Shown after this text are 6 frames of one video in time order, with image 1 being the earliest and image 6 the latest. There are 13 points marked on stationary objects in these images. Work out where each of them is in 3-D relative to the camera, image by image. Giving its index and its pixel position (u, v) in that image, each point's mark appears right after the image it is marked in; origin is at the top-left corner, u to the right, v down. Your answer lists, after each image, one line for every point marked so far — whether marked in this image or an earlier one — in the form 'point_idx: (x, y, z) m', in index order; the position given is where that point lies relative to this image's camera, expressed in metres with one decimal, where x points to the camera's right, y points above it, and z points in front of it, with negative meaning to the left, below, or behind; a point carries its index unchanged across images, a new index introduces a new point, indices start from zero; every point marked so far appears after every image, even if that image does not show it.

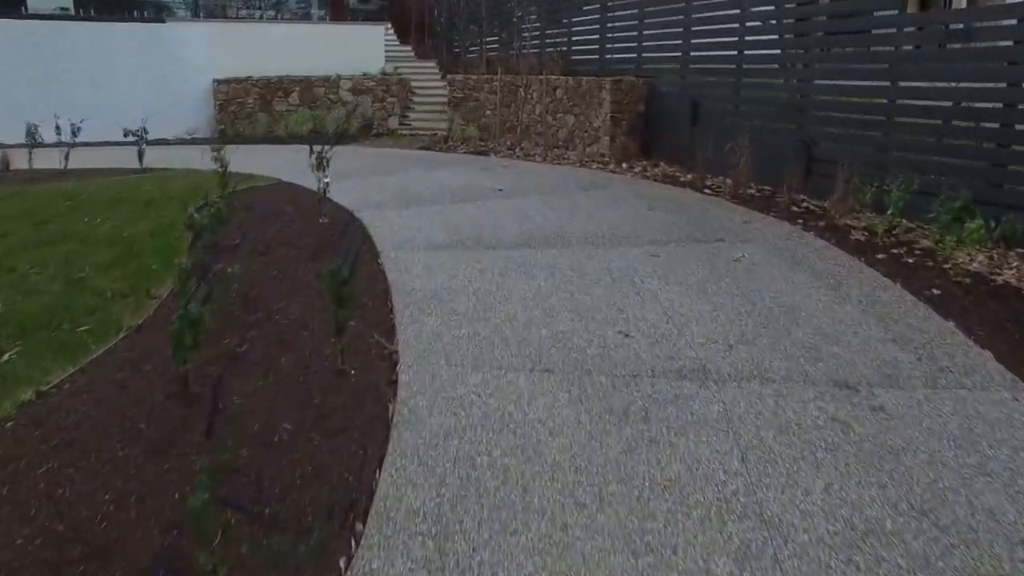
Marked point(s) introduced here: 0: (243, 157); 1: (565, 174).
0: (-3.7, +1.8, +10.6) m
1: (+0.6, +1.2, +8.8) m
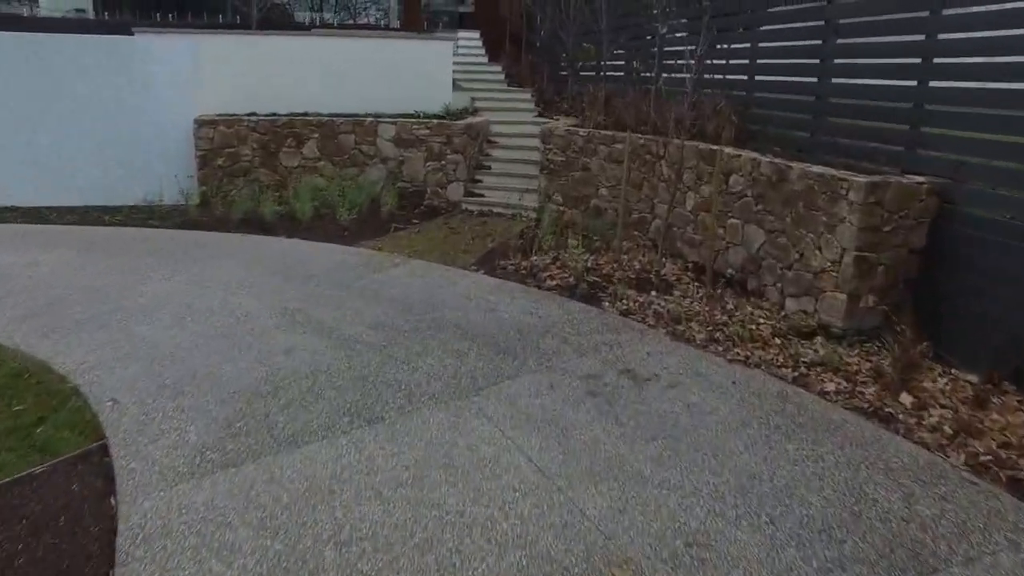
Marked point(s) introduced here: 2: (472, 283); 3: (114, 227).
0: (-2.7, 0.0, +6.0) m
1: (+1.2, -0.8, +3.6) m
2: (-0.3, 0.0, +6.1) m
3: (-3.9, +0.6, +7.7) m
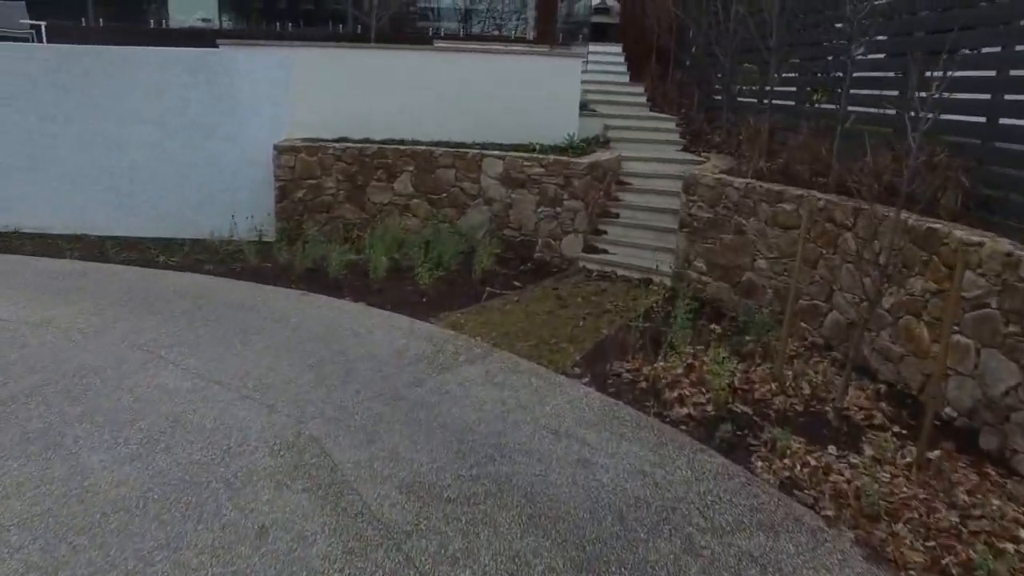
0: (-2.1, -0.5, +4.7) m
1: (+1.3, -1.5, +1.7) m
2: (+0.3, -0.6, +4.4) m
3: (-2.9, +0.2, +6.6) m
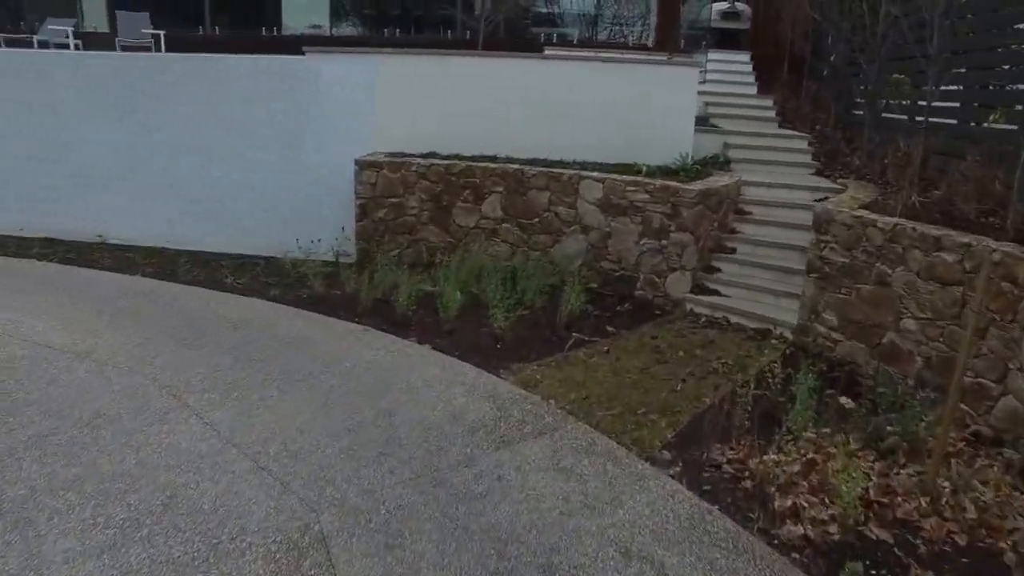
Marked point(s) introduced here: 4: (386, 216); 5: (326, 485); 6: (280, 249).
0: (-1.7, -0.7, +4.1) m
1: (+1.1, -1.8, +0.6) m
2: (+0.6, -1.0, +3.5) m
3: (-2.2, 0.0, +6.2) m
4: (-1.1, +0.7, +7.0) m
5: (-0.8, -0.9, +3.5) m
6: (-2.3, +0.4, +7.9) m
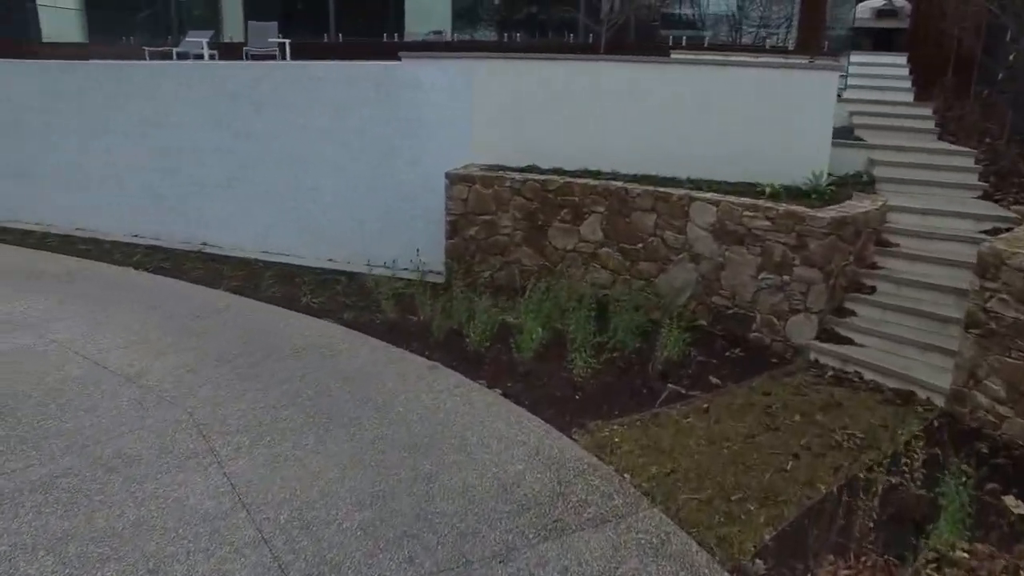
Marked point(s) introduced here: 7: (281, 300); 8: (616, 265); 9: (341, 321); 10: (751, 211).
0: (-1.4, -0.8, +3.7) m
1: (+0.7, -2.1, -0.3) m
2: (+0.7, -1.2, +2.6) m
3: (-1.6, -0.2, +5.8) m
4: (-0.3, +0.4, +6.4) m
5: (-0.7, -1.1, +3.0) m
6: (-1.3, +0.2, +7.5) m
7: (-1.8, -0.1, +6.1) m
8: (+0.8, +0.2, +5.9) m
9: (-1.2, -0.2, +5.6) m
10: (+1.6, +0.5, +5.4) m
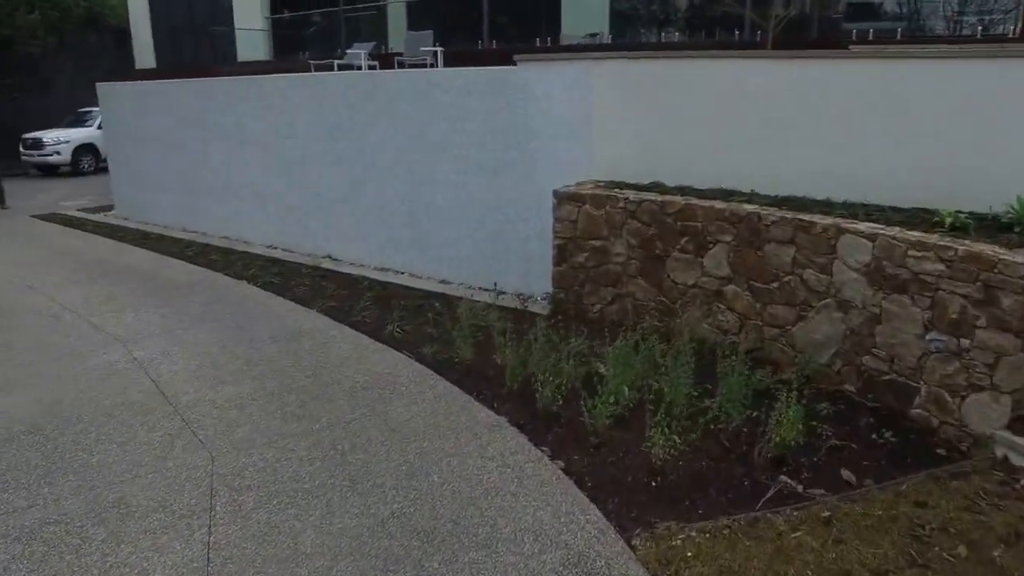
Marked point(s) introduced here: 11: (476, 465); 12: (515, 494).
0: (-1.3, -1.0, +3.2) m
1: (-0.2, -2.3, -1.2) m
2: (+0.5, -1.4, +1.7) m
3: (-0.9, -0.4, +5.3) m
4: (+0.5, +0.2, +5.6) m
5: (-0.8, -1.2, +2.3) m
6: (-0.2, 0.0, +6.9) m
7: (-1.0, -0.3, +5.6) m
8: (+1.4, -0.1, +4.8) m
9: (-0.6, -0.4, +5.0) m
10: (+2.2, +0.2, +4.1) m
11: (-0.1, -0.8, +3.7) m
12: (+0.1, -0.9, +3.6) m
